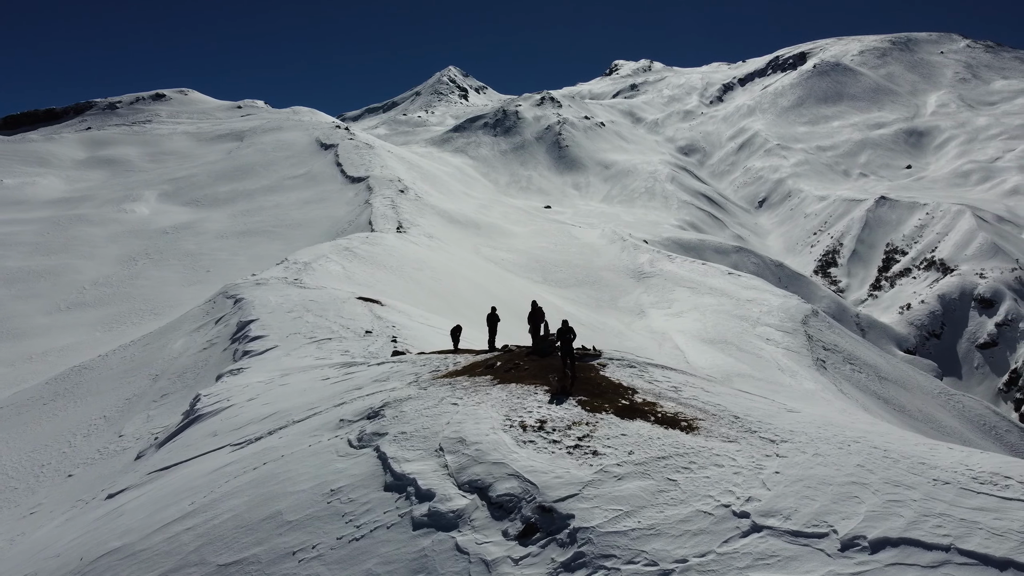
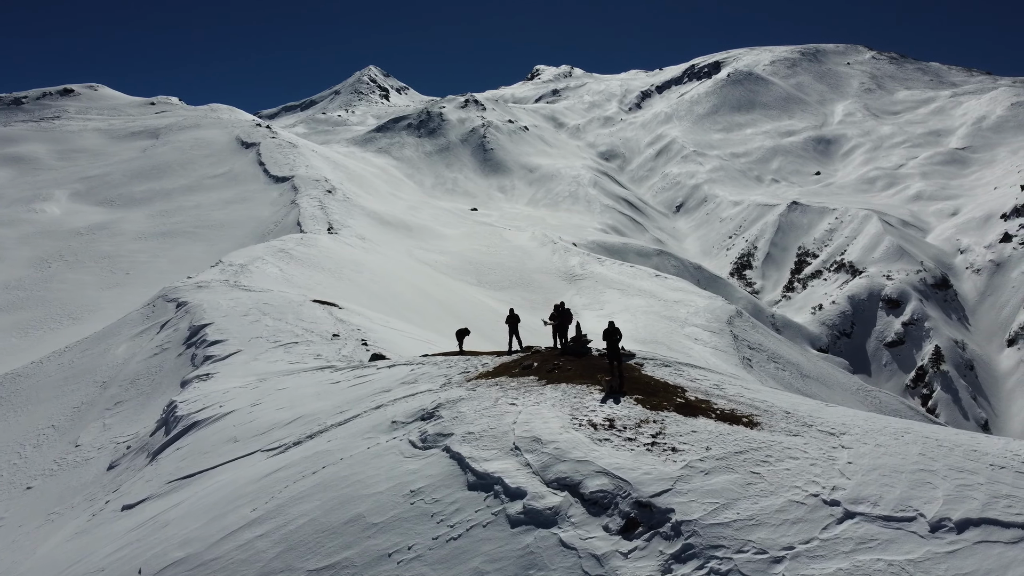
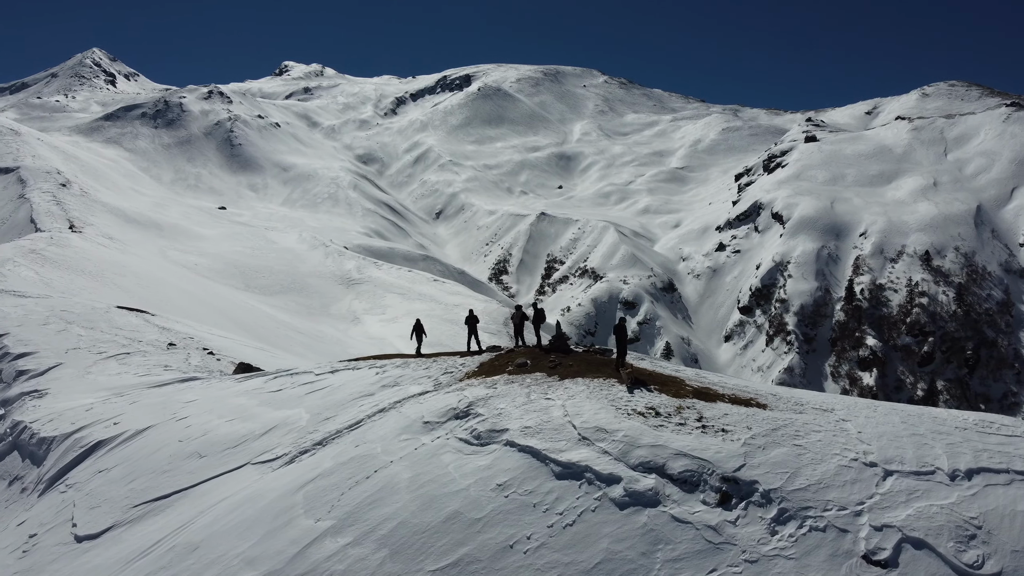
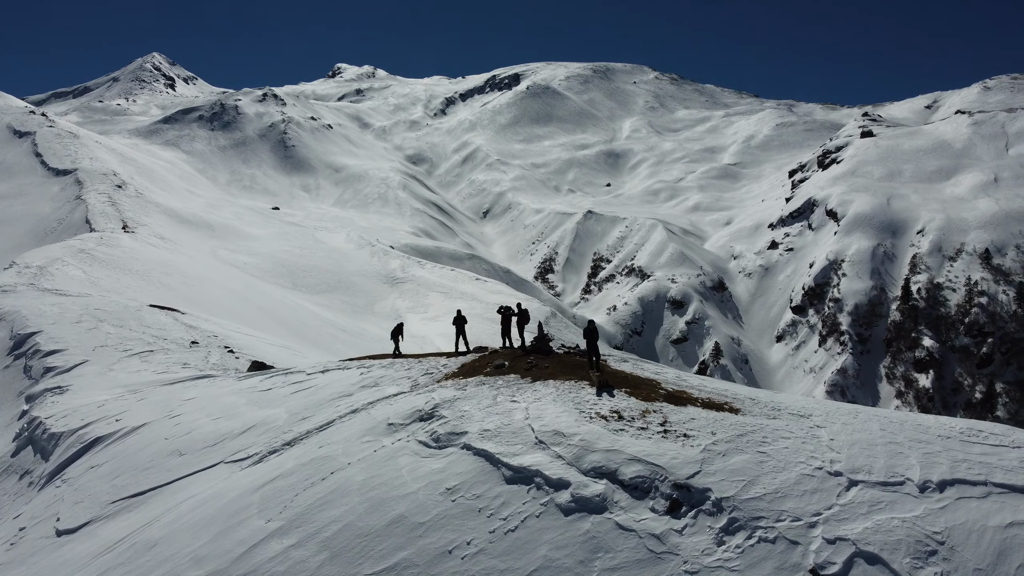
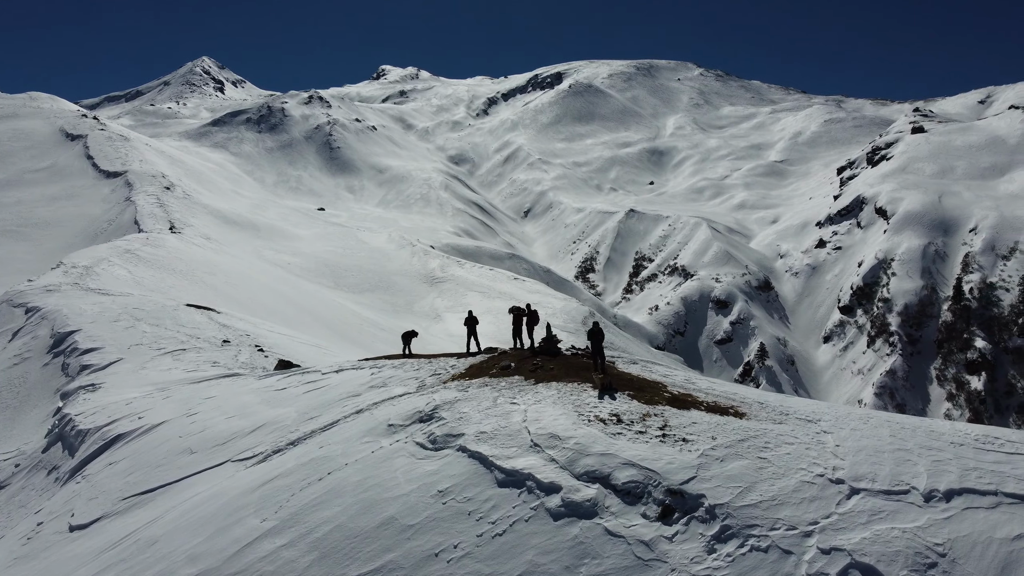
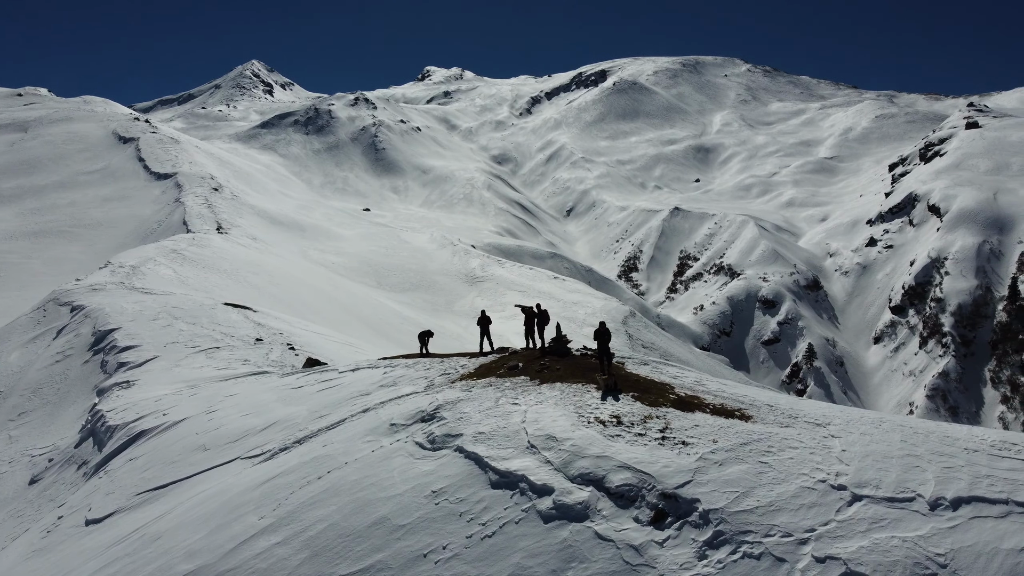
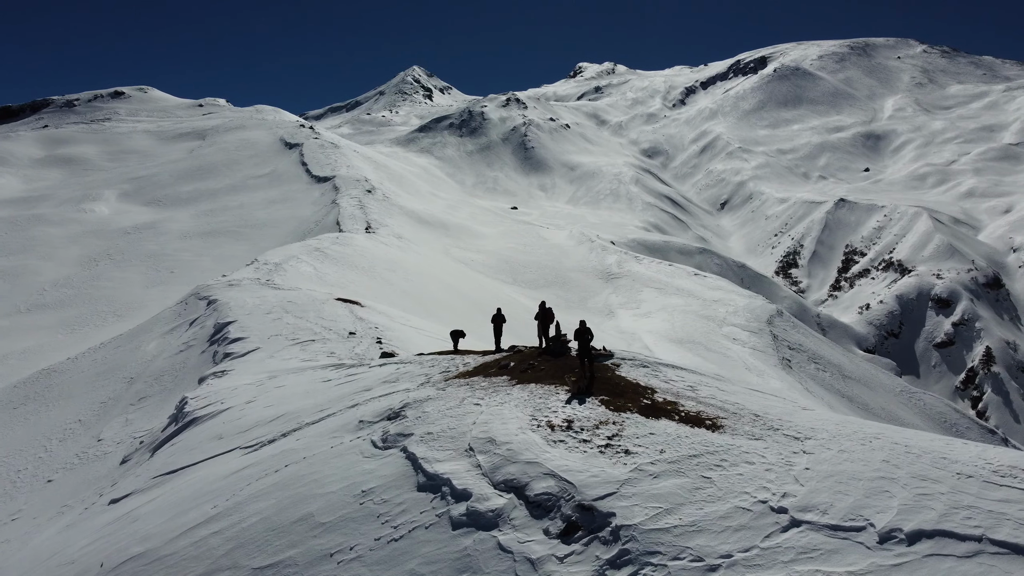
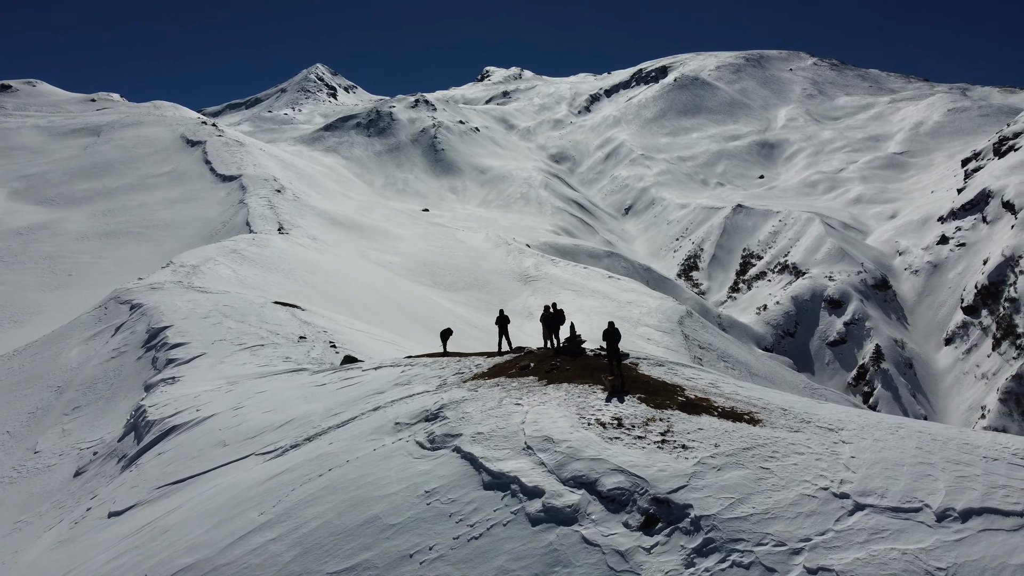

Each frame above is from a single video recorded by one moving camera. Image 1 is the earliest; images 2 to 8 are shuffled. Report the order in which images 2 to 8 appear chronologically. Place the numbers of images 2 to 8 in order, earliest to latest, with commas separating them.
7, 2, 8, 6, 5, 4, 3
